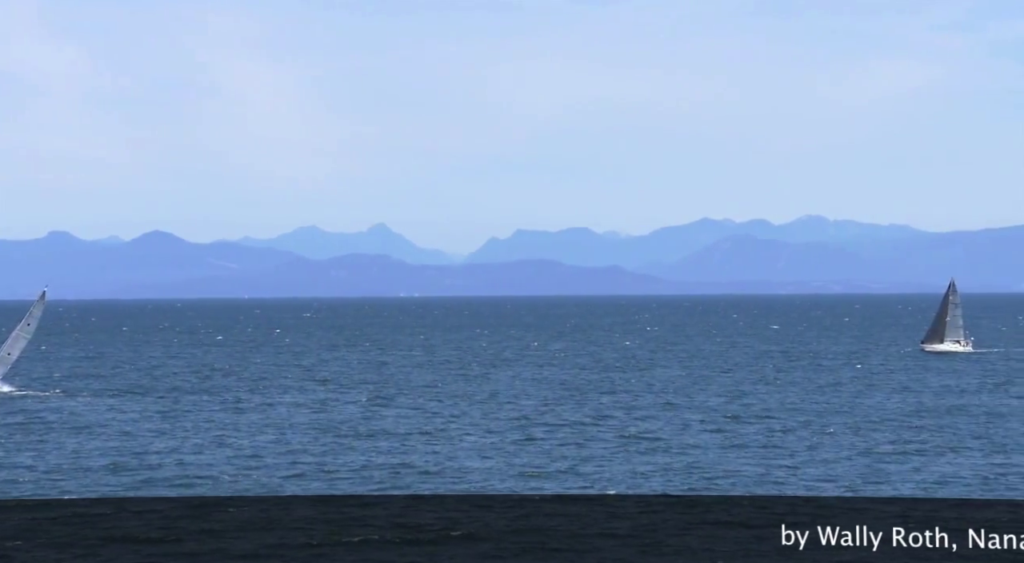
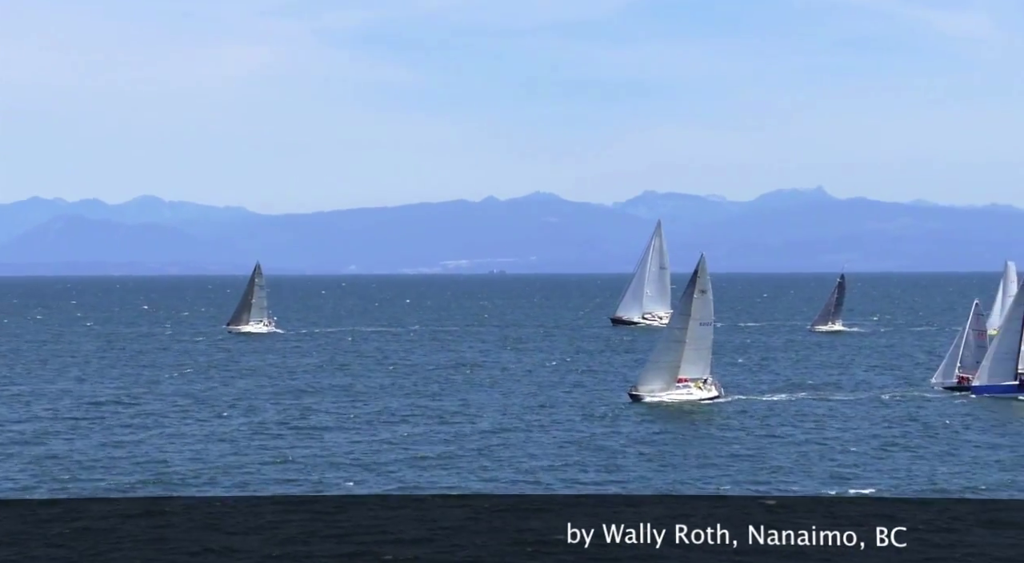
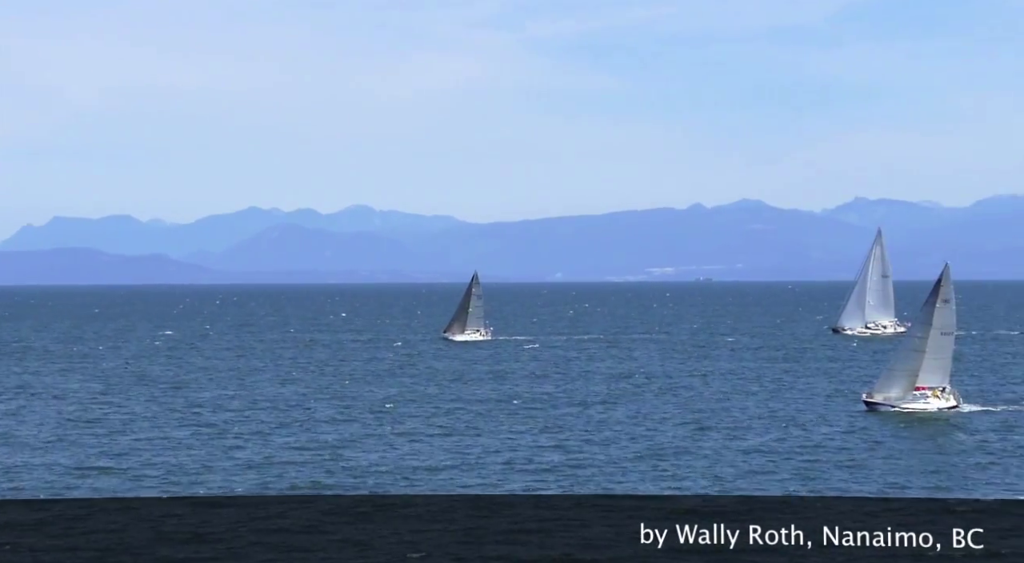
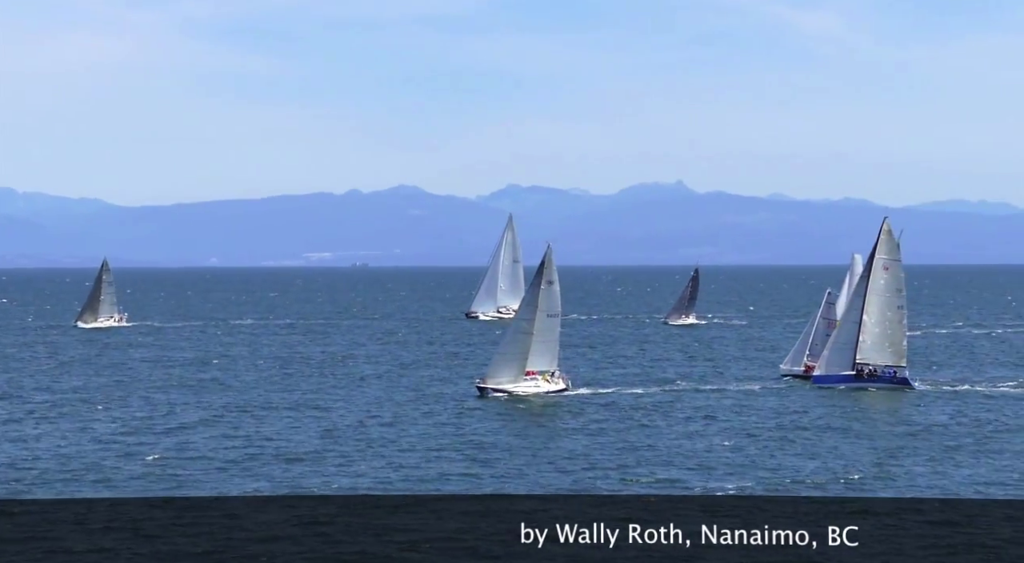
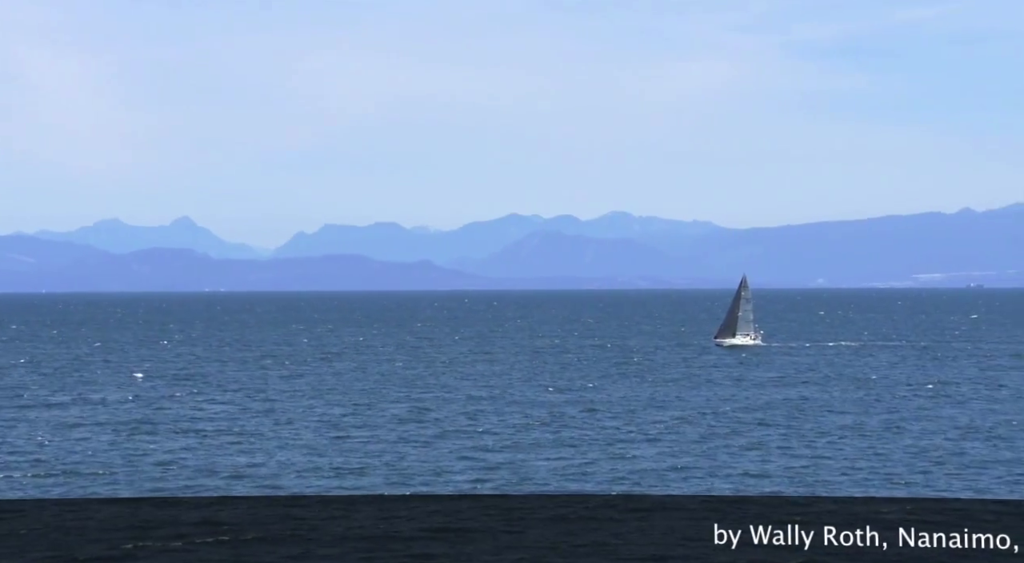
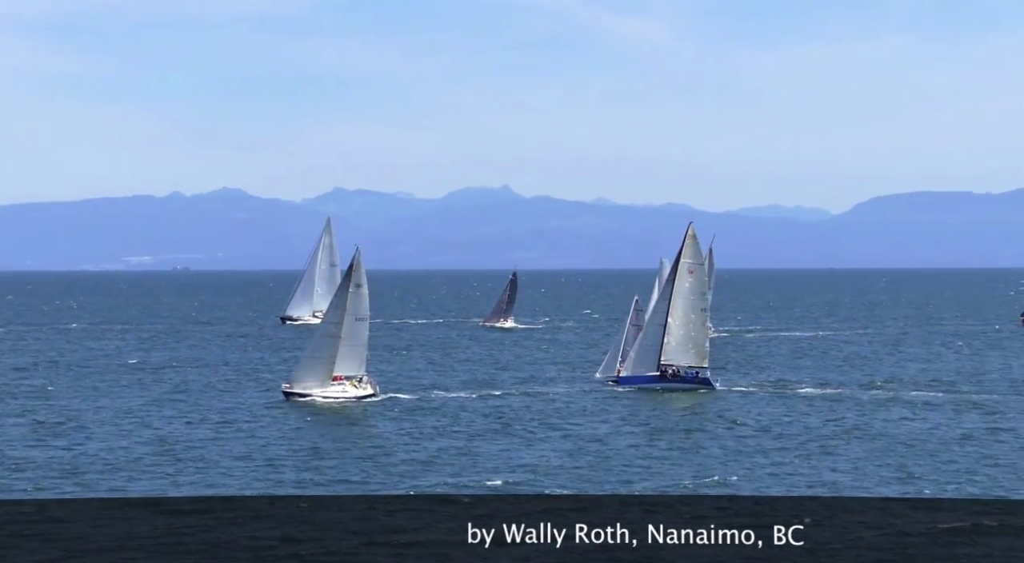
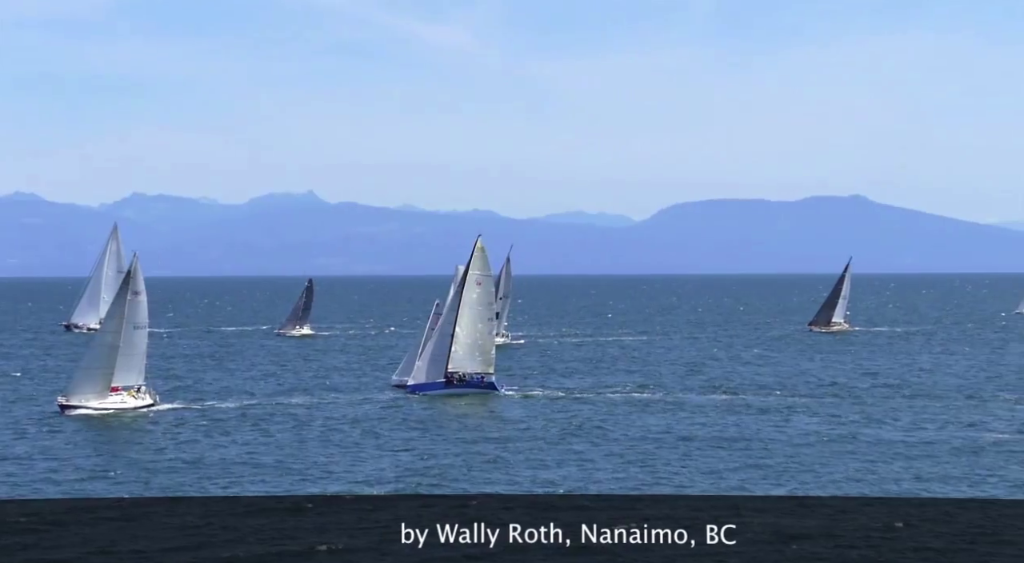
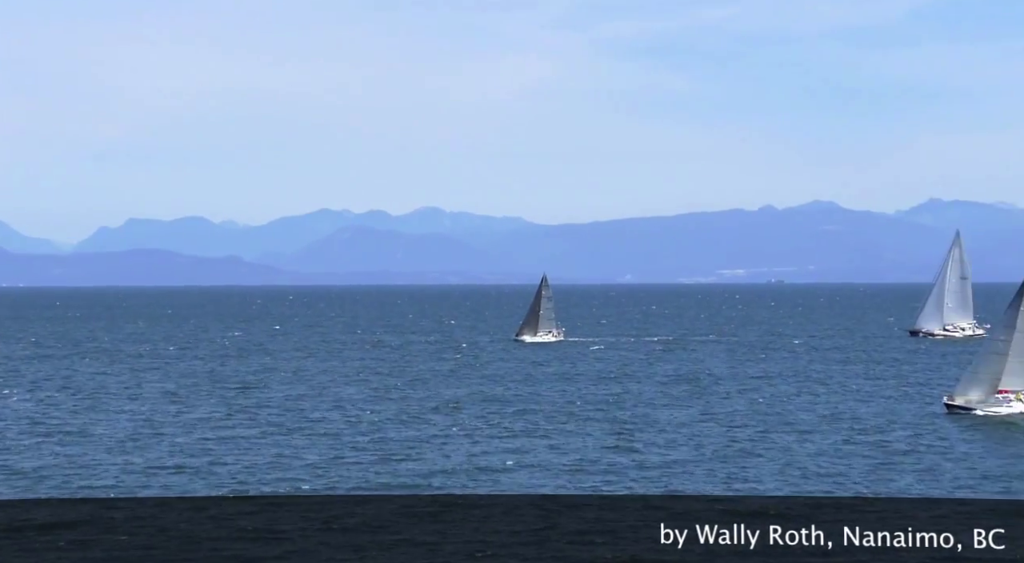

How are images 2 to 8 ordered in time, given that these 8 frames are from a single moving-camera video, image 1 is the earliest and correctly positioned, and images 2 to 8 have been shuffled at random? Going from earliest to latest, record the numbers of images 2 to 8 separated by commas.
5, 8, 3, 2, 4, 6, 7
